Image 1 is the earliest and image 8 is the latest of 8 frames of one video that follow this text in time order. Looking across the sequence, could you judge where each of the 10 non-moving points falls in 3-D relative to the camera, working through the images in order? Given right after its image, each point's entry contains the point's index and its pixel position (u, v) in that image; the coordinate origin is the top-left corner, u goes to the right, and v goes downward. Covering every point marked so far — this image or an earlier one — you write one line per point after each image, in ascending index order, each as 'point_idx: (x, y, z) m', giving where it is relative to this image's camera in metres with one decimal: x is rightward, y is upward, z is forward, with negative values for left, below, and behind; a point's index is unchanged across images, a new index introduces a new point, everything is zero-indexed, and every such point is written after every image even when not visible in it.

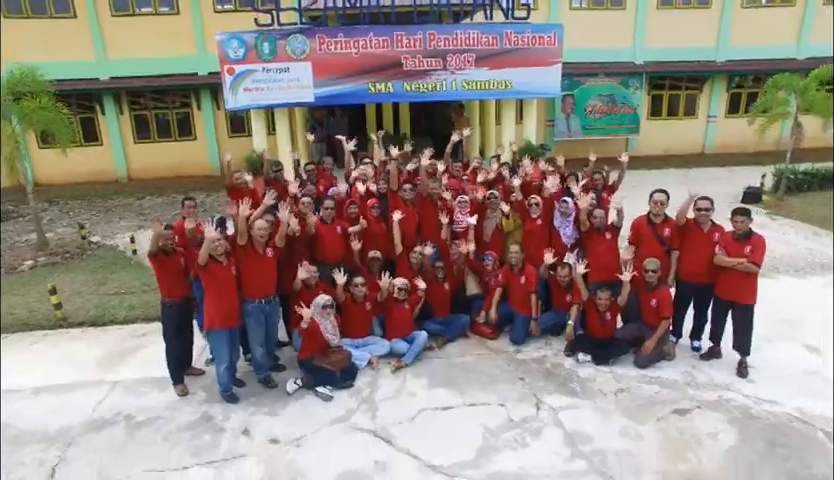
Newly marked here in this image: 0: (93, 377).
0: (-1.9, -0.8, +4.5) m
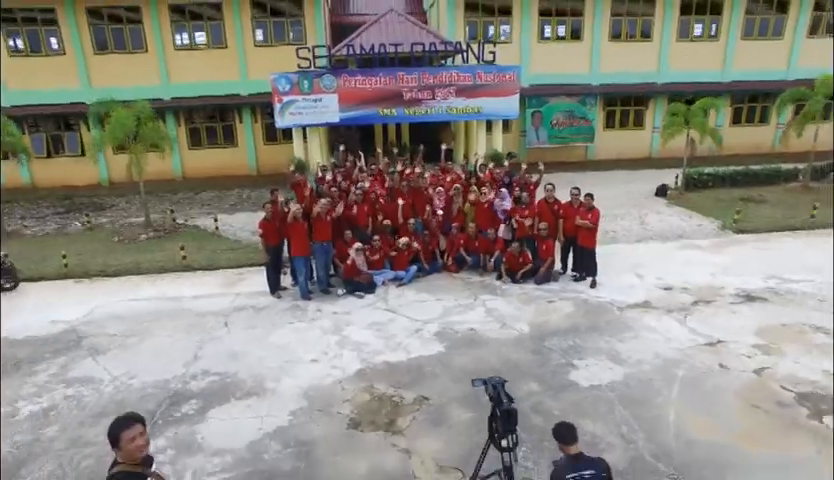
0: (-2.0, -0.5, +7.9) m
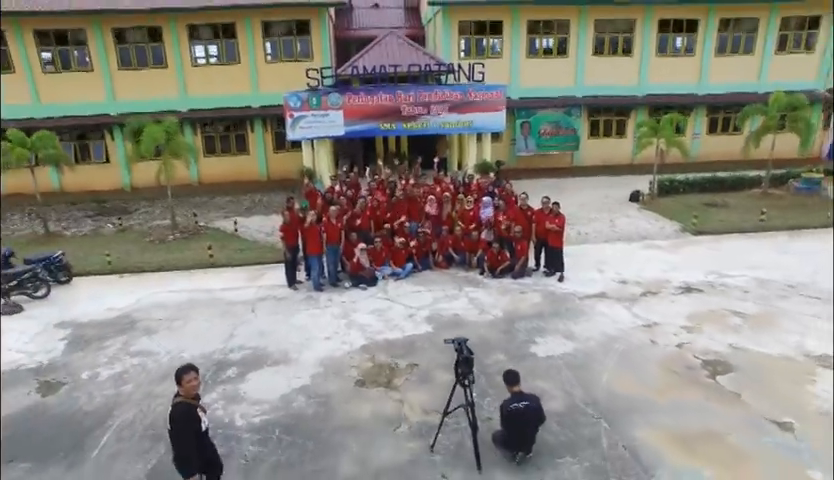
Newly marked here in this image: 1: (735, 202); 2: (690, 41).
0: (-2.0, -0.5, +9.3) m
1: (+5.6, +0.7, +13.8) m
2: (+6.4, +4.7, +18.2) m
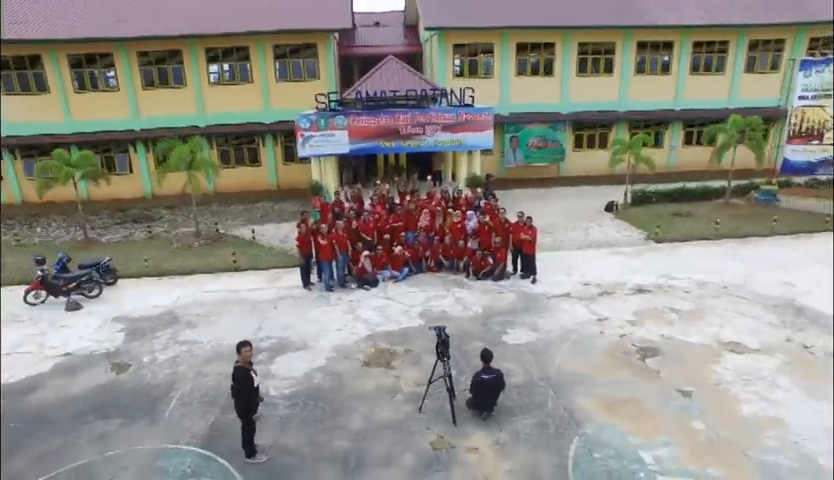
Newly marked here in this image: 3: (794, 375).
0: (-2.1, -0.6, +10.9) m
1: (+5.6, +0.6, +15.4) m
2: (+6.4, +4.5, +19.8) m
3: (+3.3, -1.2, +6.8) m
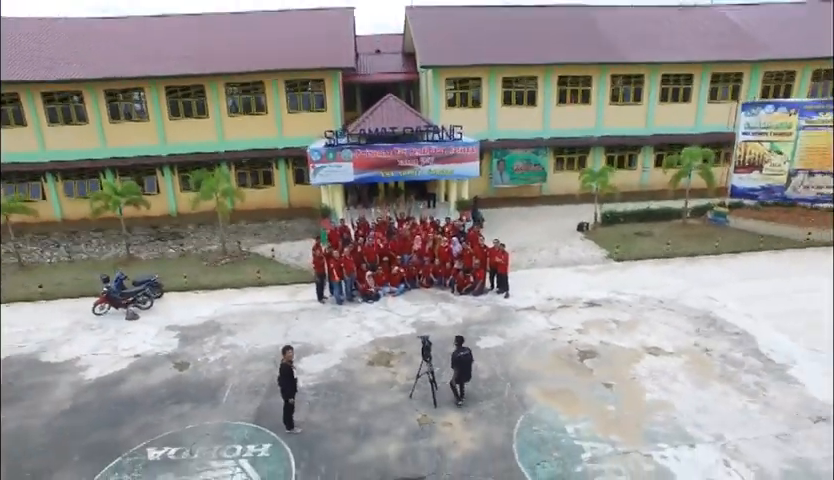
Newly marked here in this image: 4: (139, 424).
0: (-2.2, -1.0, +13.2) m
1: (+5.5, +0.2, +17.7) m
2: (+6.3, +4.2, +22.2) m
3: (+3.2, -1.5, +9.1) m
4: (-2.9, -1.9, +8.2) m
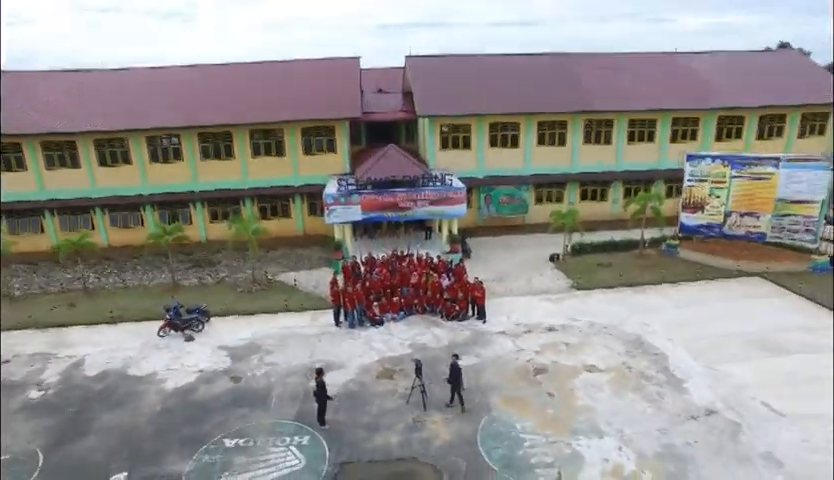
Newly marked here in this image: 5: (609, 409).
0: (-2.2, -1.7, +16.5) m
1: (+5.4, -0.6, +21.0) m
2: (+6.2, +3.4, +25.5) m
3: (+3.1, -2.3, +12.5) m
4: (-3.0, -2.7, +11.5) m
5: (+2.8, -2.5, +11.4) m
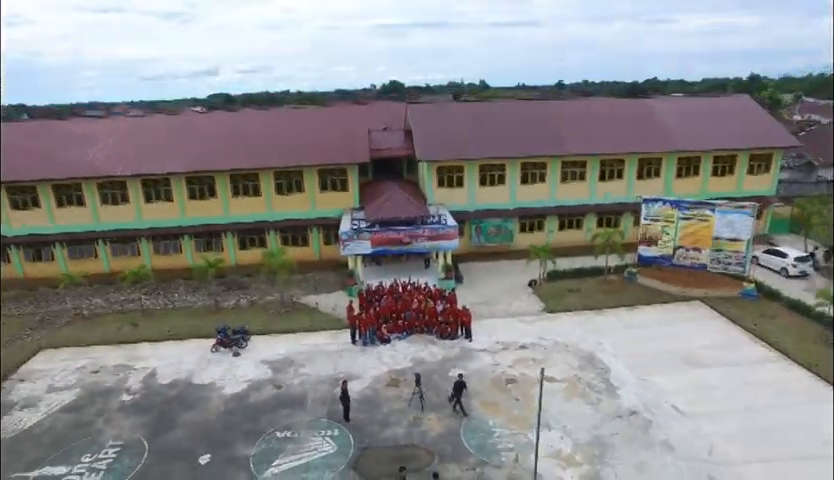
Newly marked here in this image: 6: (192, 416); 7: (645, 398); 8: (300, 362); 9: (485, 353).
0: (-2.2, -2.6, +20.5) m
1: (+5.4, -1.5, +25.1) m
2: (+6.2, +2.5, +29.5) m
3: (+3.1, -3.2, +16.5) m
4: (-3.0, -3.6, +15.6) m
5: (+2.8, -3.4, +15.5) m
6: (-4.5, -3.6, +15.9) m
7: (+4.6, -3.2, +16.0) m
8: (-2.8, -2.9, +18.9) m
9: (+1.7, -2.8, +19.1) m
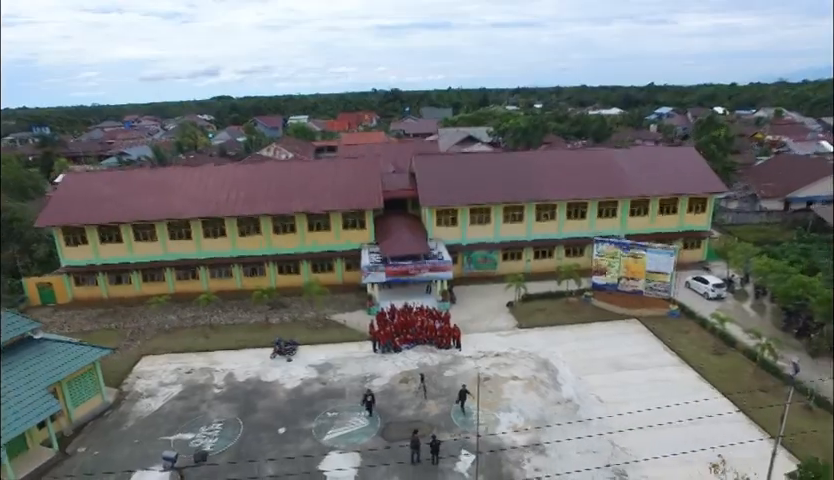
0: (-2.1, -3.8, +27.7) m
1: (+5.5, -2.7, +32.2) m
2: (+6.4, +1.2, +36.7) m
3: (+3.2, -4.4, +23.7) m
4: (-2.8, -4.8, +22.7) m
5: (+2.9, -4.6, +22.6) m
6: (-4.4, -4.8, +23.0) m
7: (+4.8, -4.4, +23.1) m
8: (-2.7, -4.2, +26.0) m
9: (+1.8, -4.0, +26.3) m
